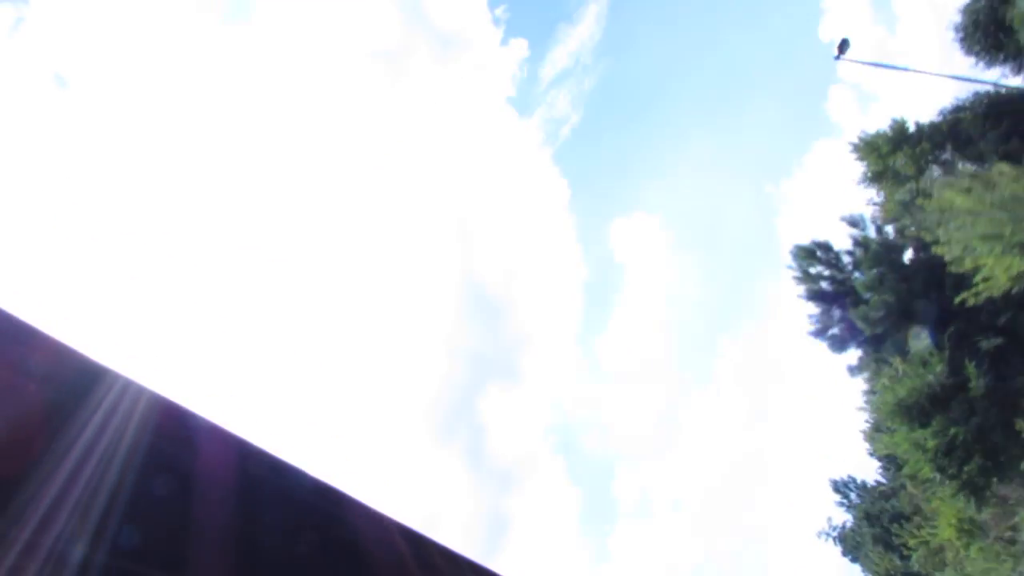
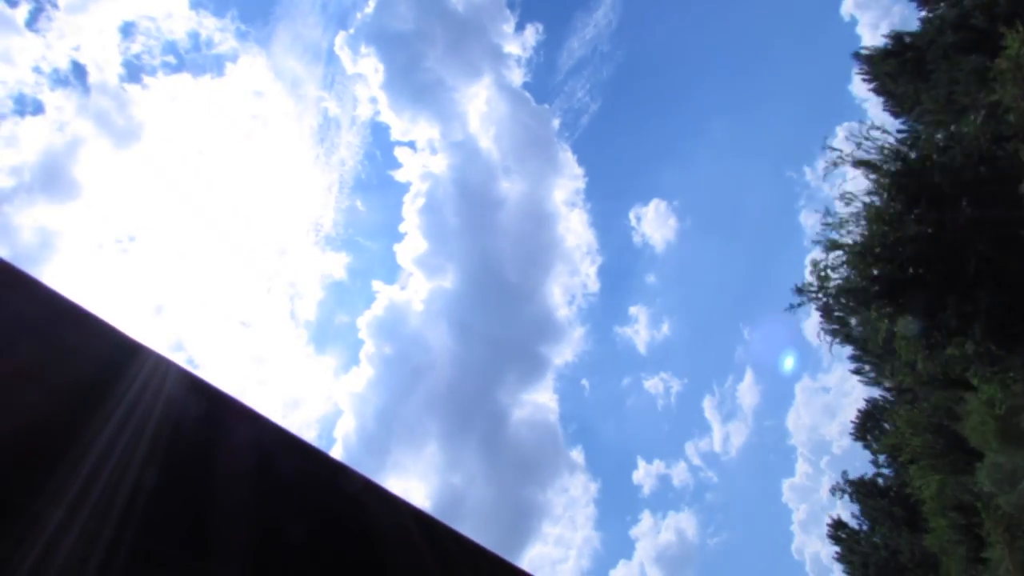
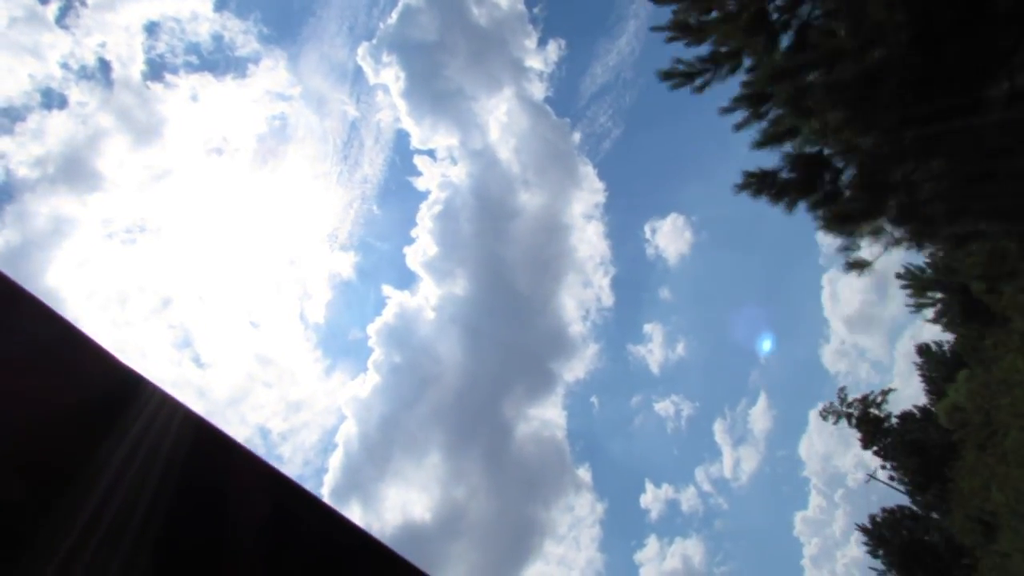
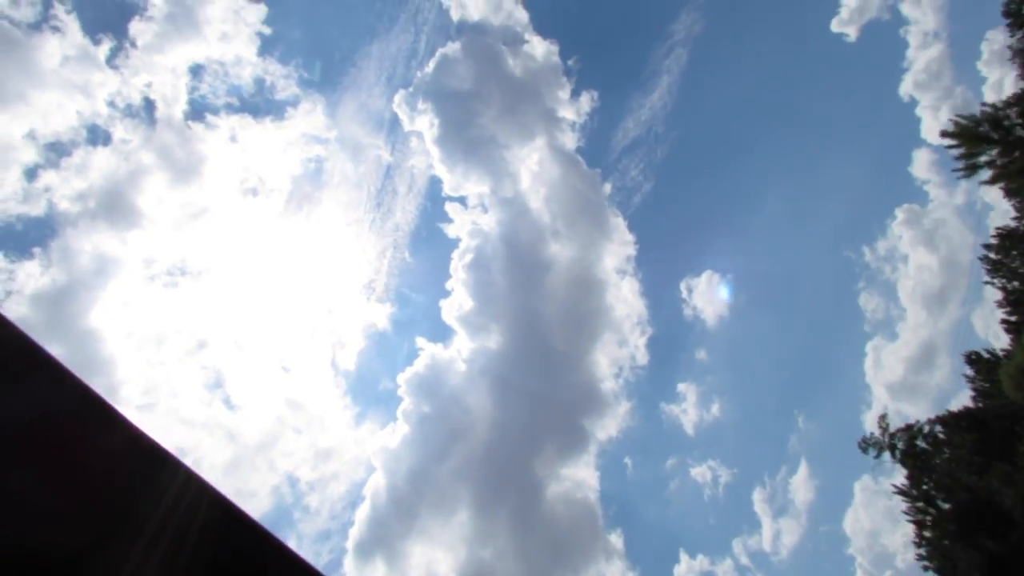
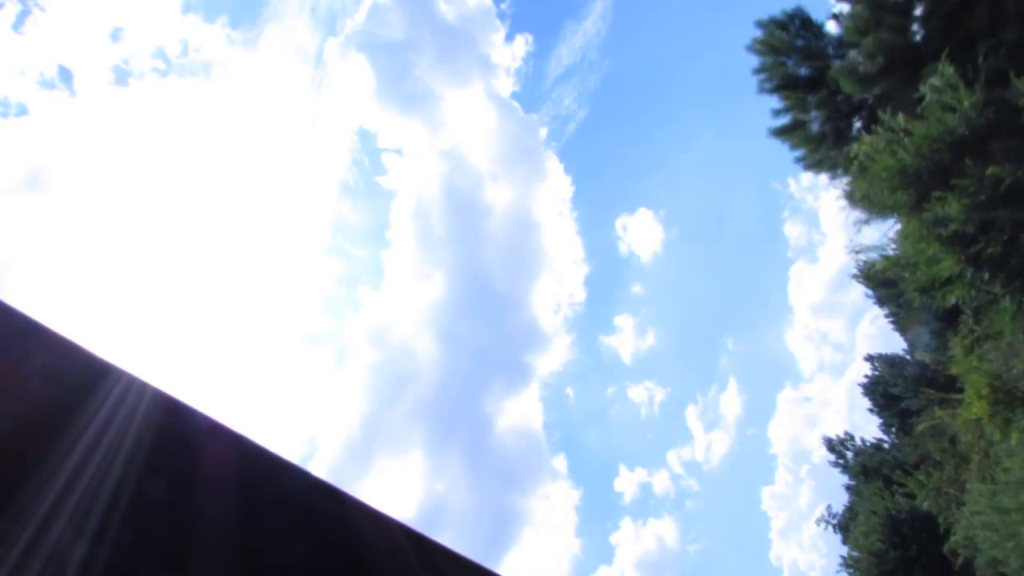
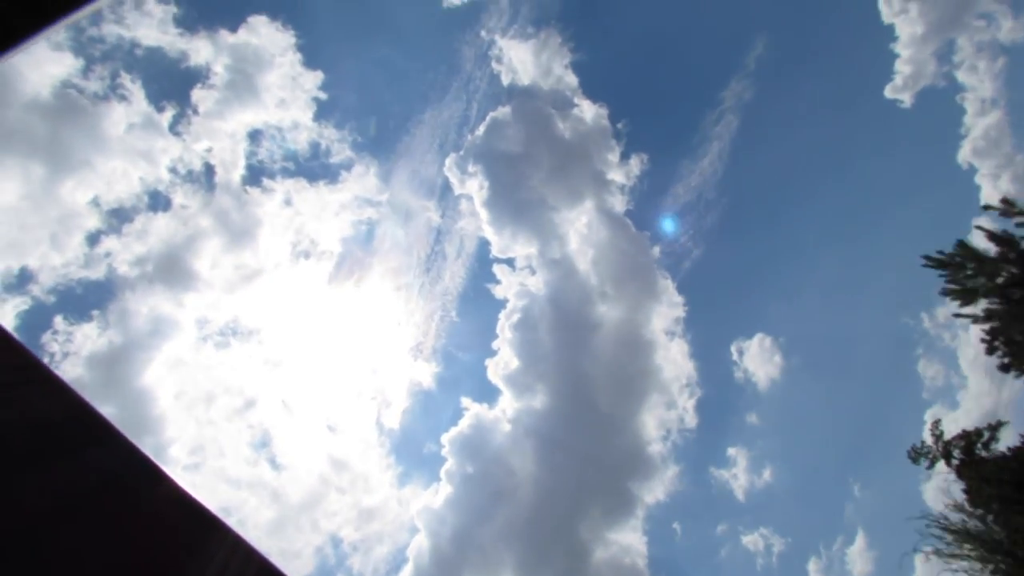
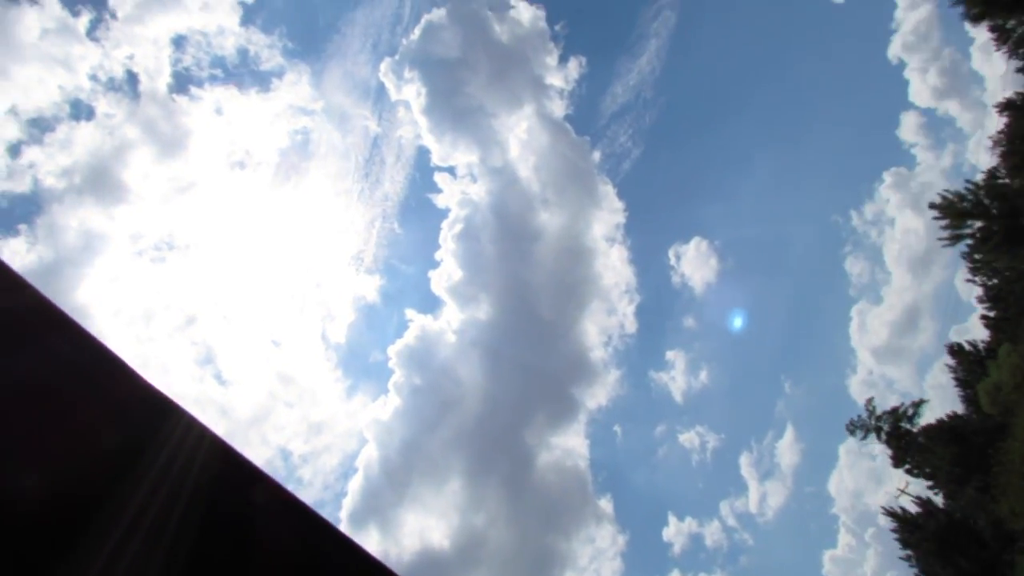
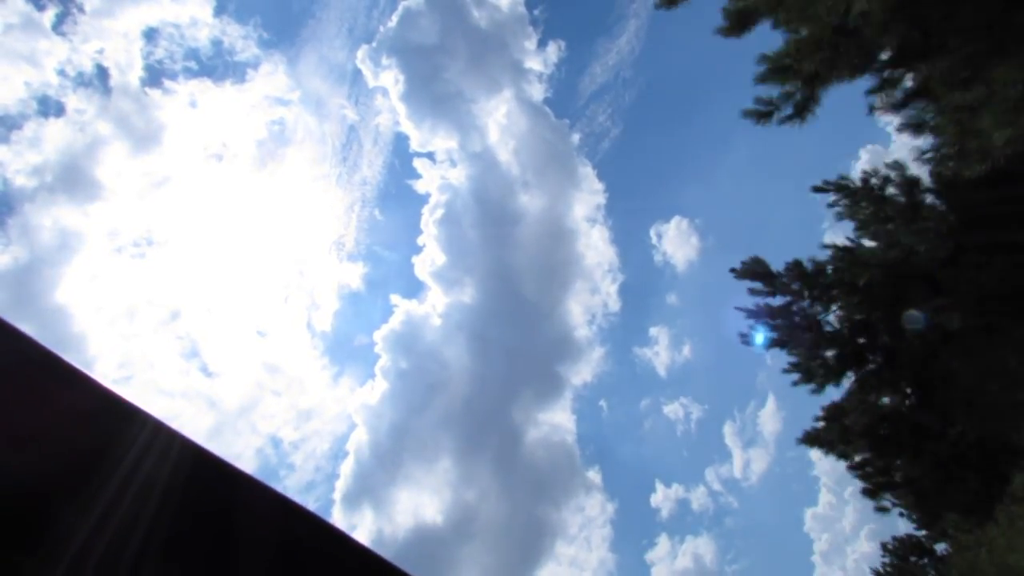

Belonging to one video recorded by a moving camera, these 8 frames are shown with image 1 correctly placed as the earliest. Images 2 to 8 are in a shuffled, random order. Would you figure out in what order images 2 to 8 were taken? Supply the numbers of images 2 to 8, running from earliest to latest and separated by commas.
5, 2, 8, 3, 7, 4, 6
